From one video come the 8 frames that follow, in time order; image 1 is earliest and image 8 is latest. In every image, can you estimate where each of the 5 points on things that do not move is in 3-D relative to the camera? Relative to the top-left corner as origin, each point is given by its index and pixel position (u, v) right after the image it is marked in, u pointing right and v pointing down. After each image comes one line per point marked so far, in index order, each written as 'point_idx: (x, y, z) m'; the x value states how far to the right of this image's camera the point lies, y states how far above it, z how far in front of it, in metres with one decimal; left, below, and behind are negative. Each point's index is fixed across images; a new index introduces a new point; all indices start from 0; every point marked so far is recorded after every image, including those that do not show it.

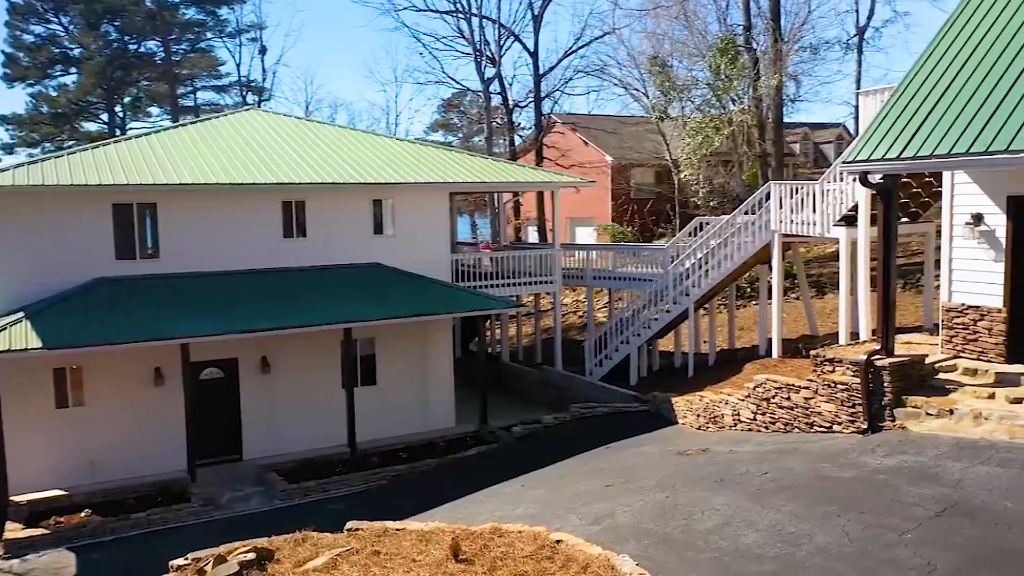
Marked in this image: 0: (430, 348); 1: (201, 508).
0: (-1.9, -1.4, +19.4) m
1: (-5.3, -3.7, +14.5) m
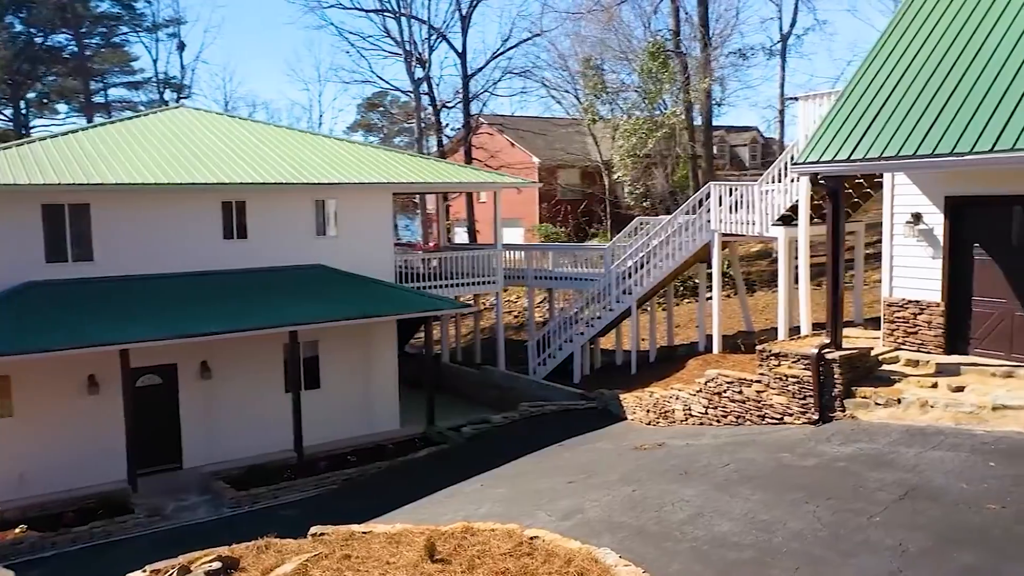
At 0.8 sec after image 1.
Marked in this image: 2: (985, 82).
0: (-3.1, -1.4, +19.2) m
1: (-6.0, -3.8, +14.0) m
2: (+6.1, +2.6, +10.7) m
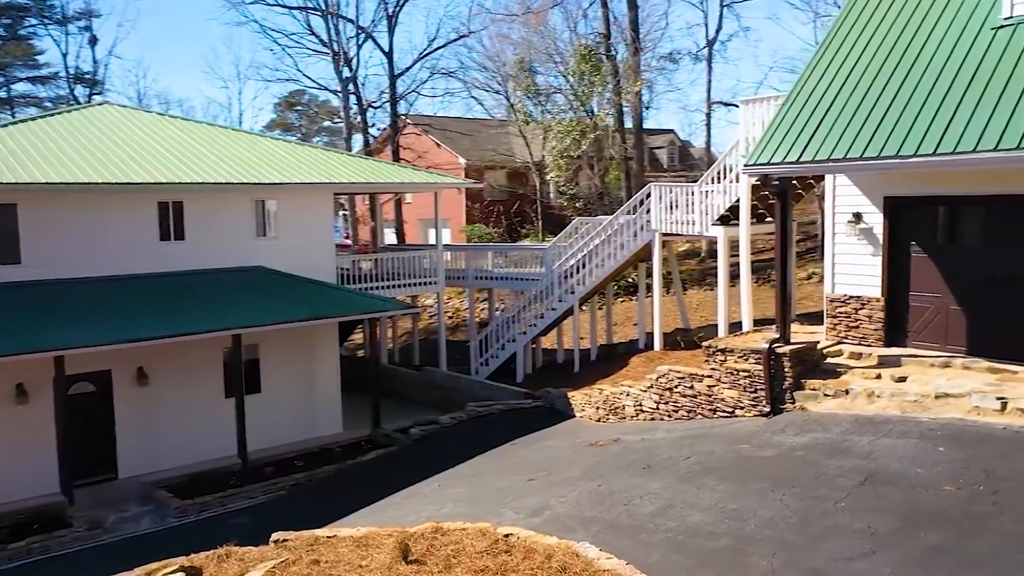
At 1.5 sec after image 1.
0: (-4.4, -1.4, +18.9) m
1: (-6.7, -3.9, +13.5) m
2: (+5.6, +2.7, +11.3) m
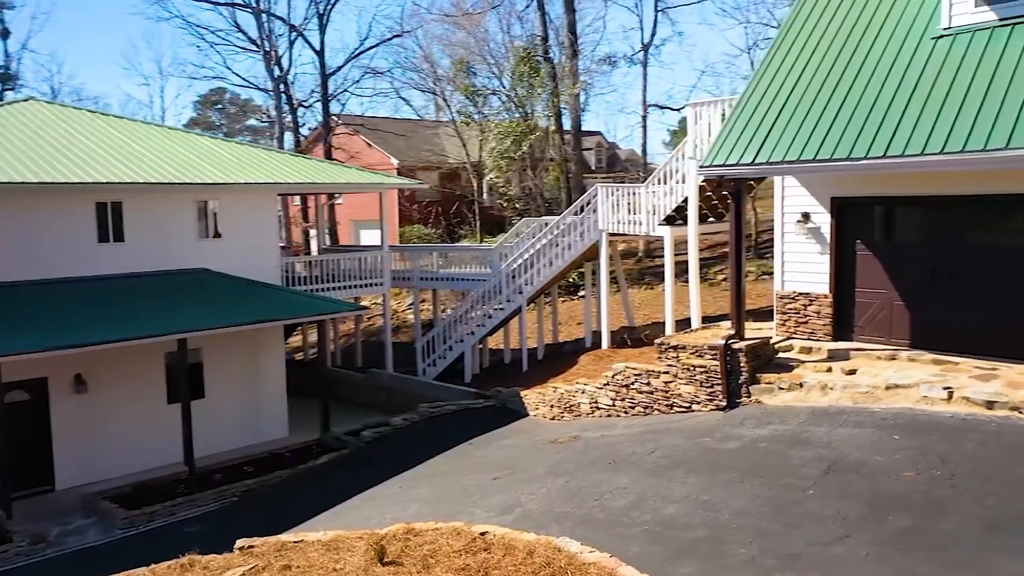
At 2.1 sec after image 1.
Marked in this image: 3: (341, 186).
0: (-5.5, -1.5, +18.6) m
1: (-7.3, -3.9, +12.9) m
2: (+5.1, +2.7, +11.9) m
3: (-3.9, +2.3, +19.5) m
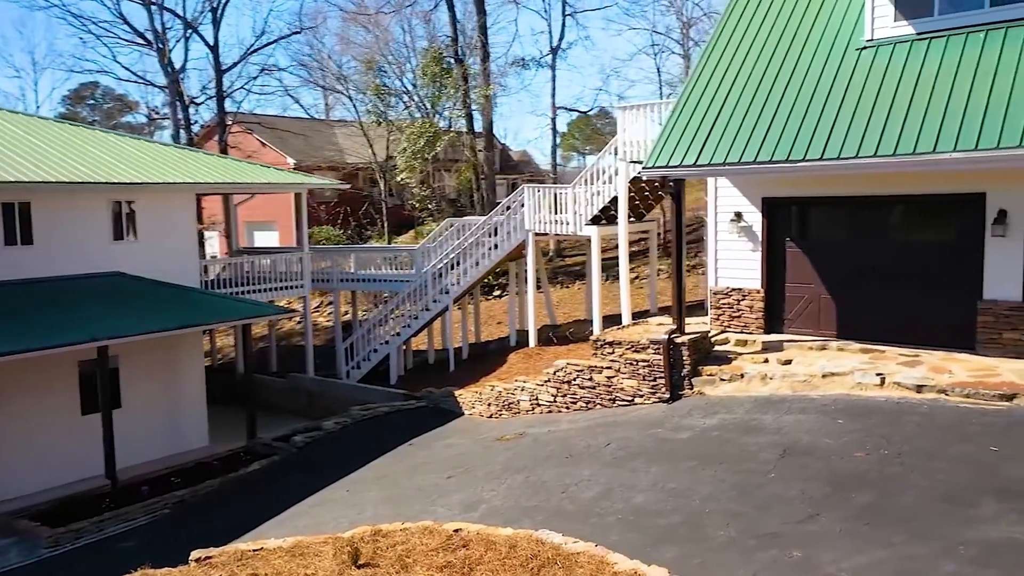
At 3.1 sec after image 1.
0: (-7.0, -1.6, +17.9) m
1: (-8.0, -4.0, +12.0) m
2: (+4.3, +2.8, +12.6) m
3: (-5.6, +2.3, +19.0) m
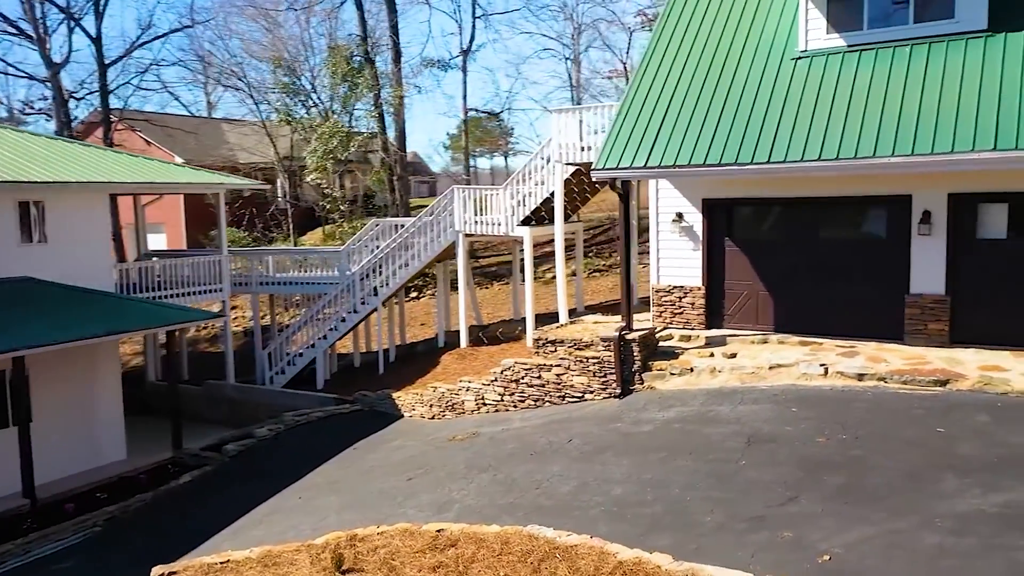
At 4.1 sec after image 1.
0: (-8.2, -1.7, +16.9) m
1: (-8.4, -4.1, +10.9) m
2: (+3.6, +2.9, +13.3) m
3: (-7.1, +2.2, +18.2) m
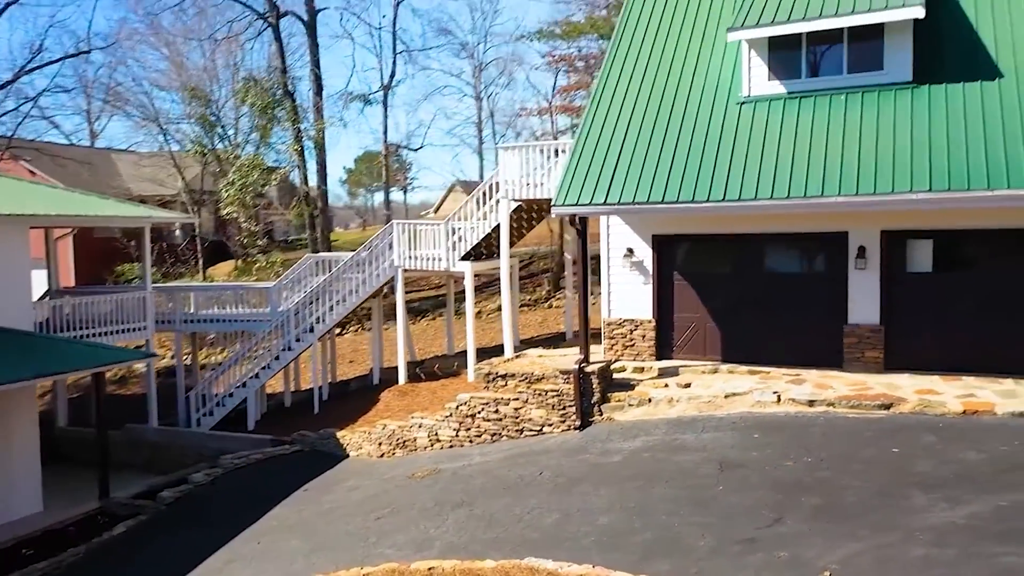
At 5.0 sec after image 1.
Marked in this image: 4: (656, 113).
0: (-9.2, -2.4, +15.8) m
1: (-8.6, -4.6, +9.8) m
2: (+2.9, +2.3, +14.0) m
3: (-8.4, +1.4, +17.4) m
4: (+2.3, +3.0, +14.8) m
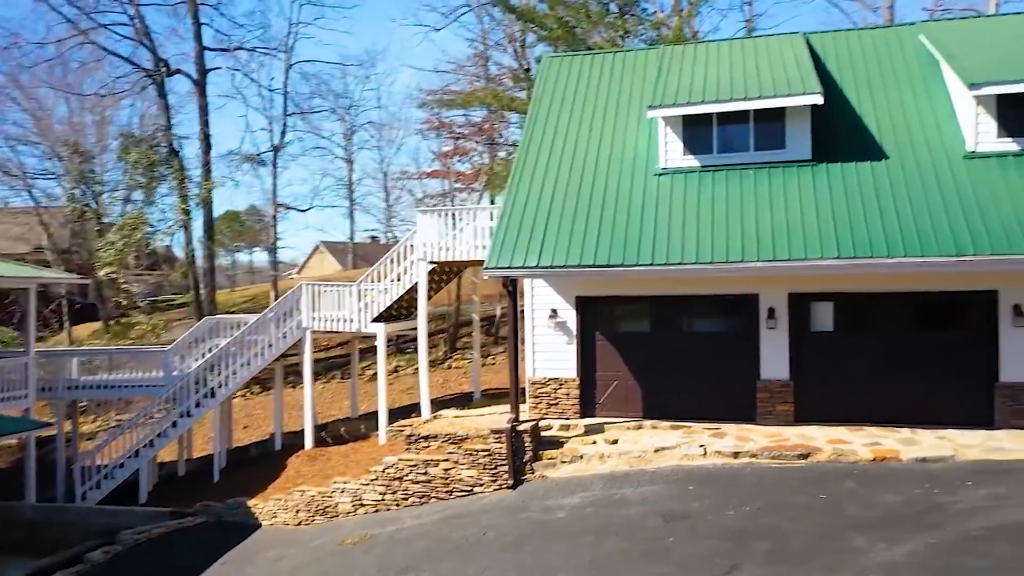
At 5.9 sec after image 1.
0: (-10.6, -3.5, +14.1) m
1: (-8.9, -5.2, +8.2) m
2: (+1.7, +1.3, +14.7) m
3: (-10.0, +0.2, +16.1) m
4: (+1.0, +1.9, +15.4) m
